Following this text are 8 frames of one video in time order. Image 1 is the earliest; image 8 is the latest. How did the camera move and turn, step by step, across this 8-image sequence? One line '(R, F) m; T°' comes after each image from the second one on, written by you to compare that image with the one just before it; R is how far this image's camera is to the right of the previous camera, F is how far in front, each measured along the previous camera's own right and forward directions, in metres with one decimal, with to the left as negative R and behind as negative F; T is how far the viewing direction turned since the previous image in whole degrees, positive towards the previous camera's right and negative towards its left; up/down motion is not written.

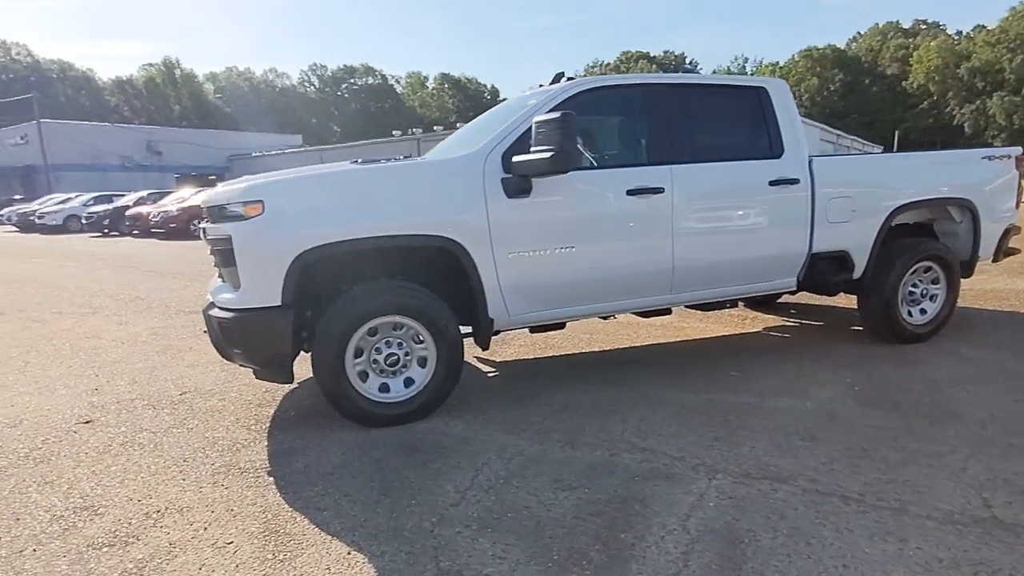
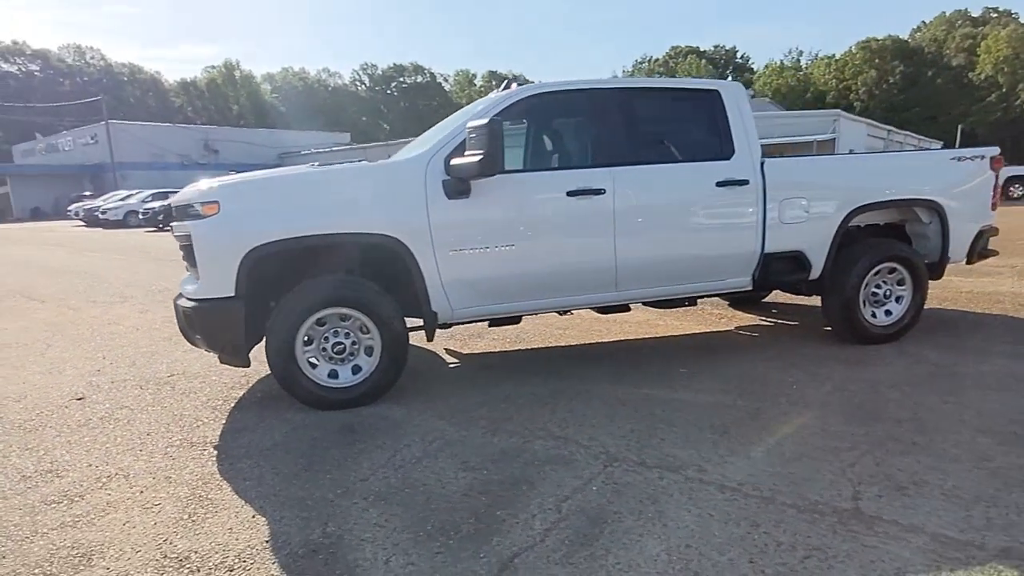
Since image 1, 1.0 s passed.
(+0.8, -0.2) m; -5°
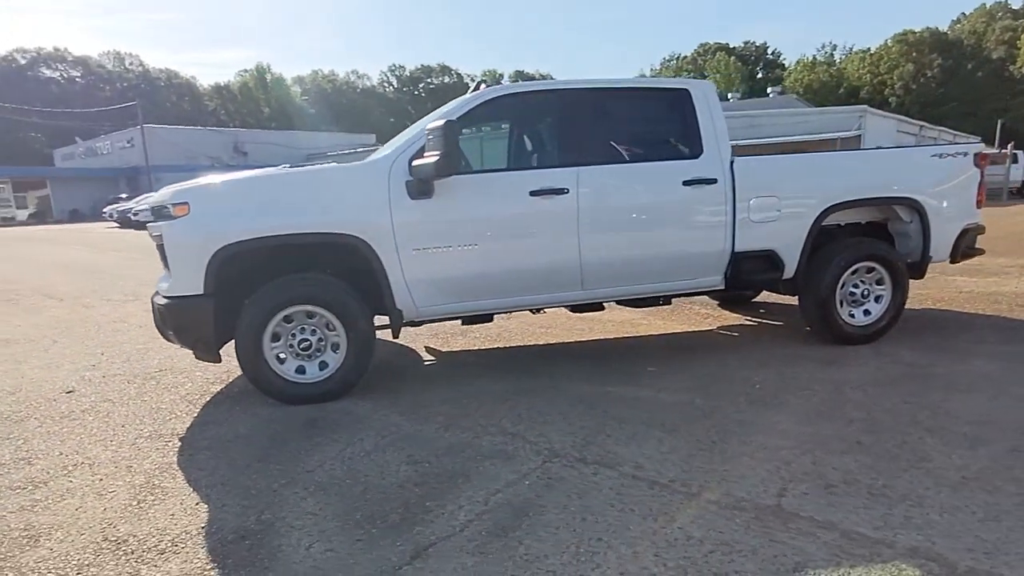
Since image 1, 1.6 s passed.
(+0.5, -0.1) m; -3°
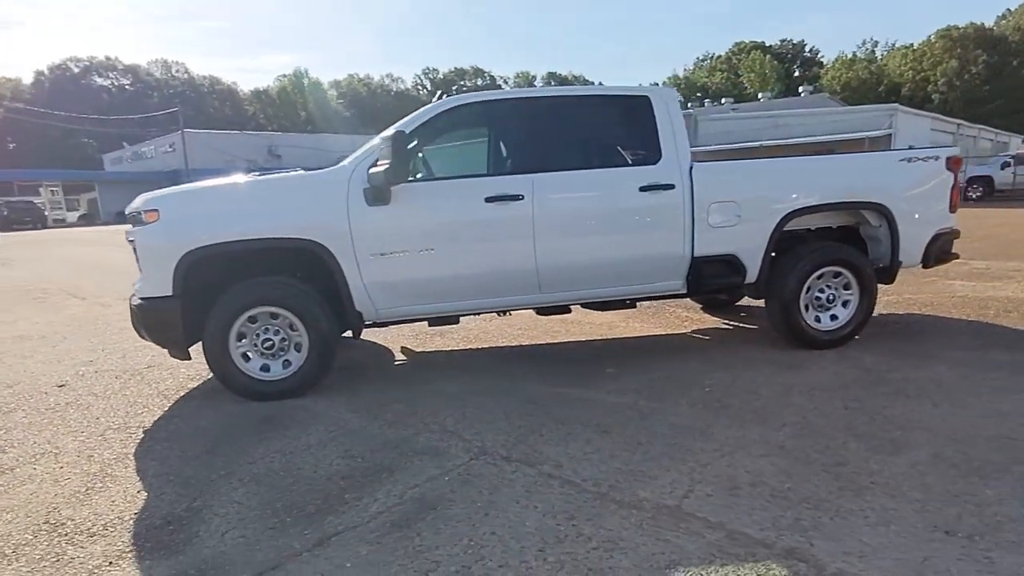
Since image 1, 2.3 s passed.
(+0.6, -0.1) m; -3°
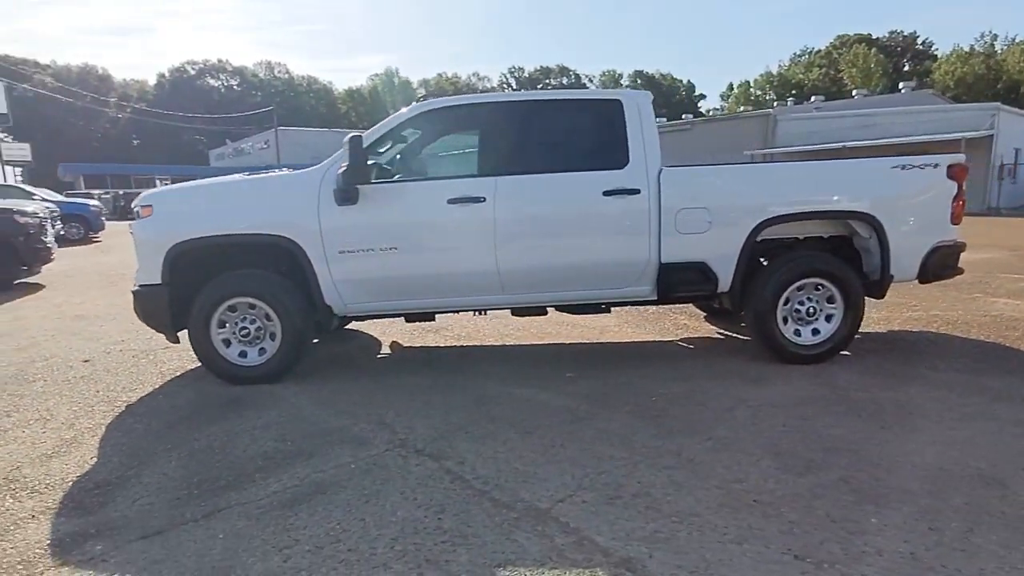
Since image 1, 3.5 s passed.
(+1.0, 0.0) m; -8°
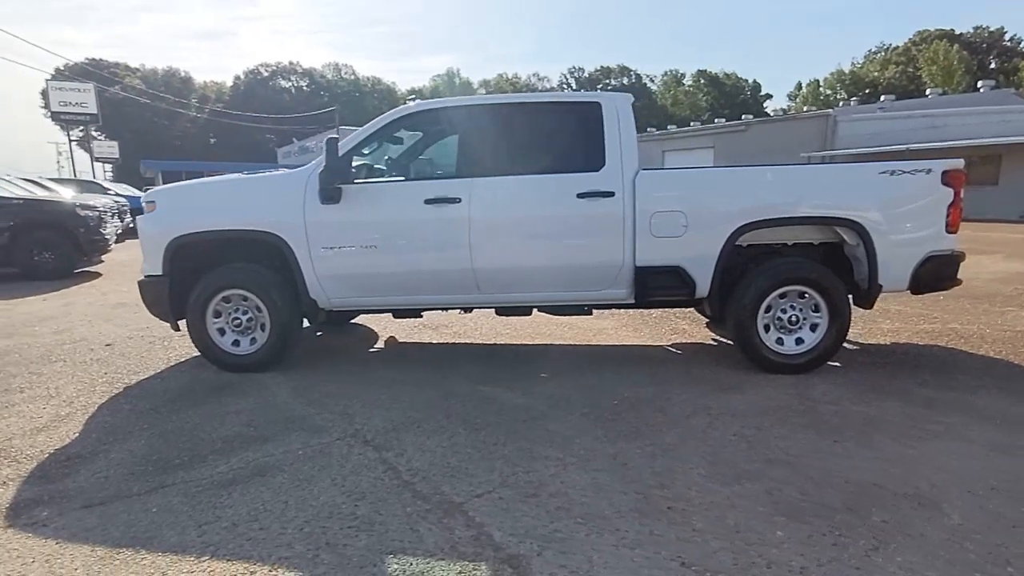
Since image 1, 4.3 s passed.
(+0.7, 0.0) m; -5°
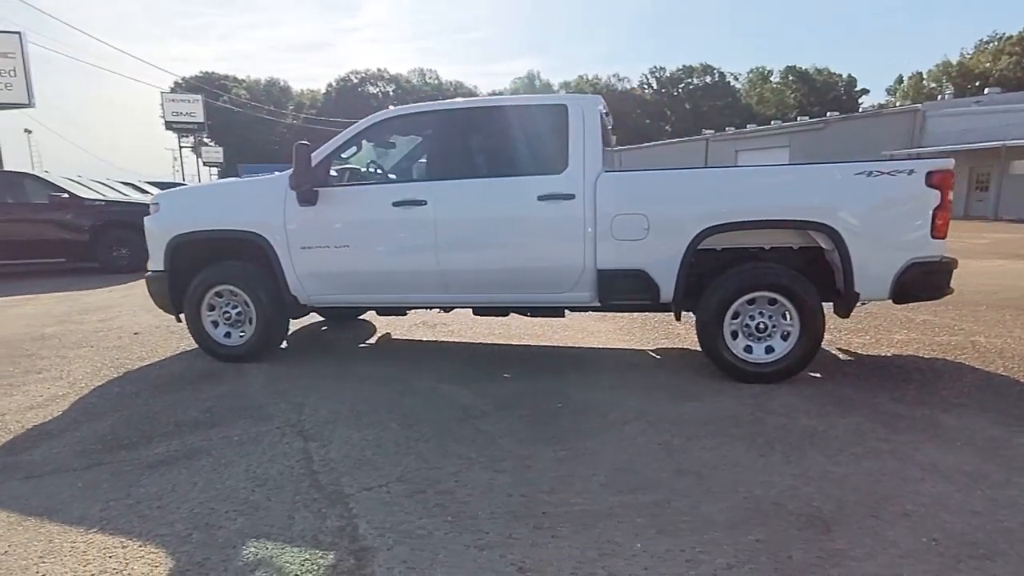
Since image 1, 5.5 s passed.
(+1.0, 0.0) m; -8°
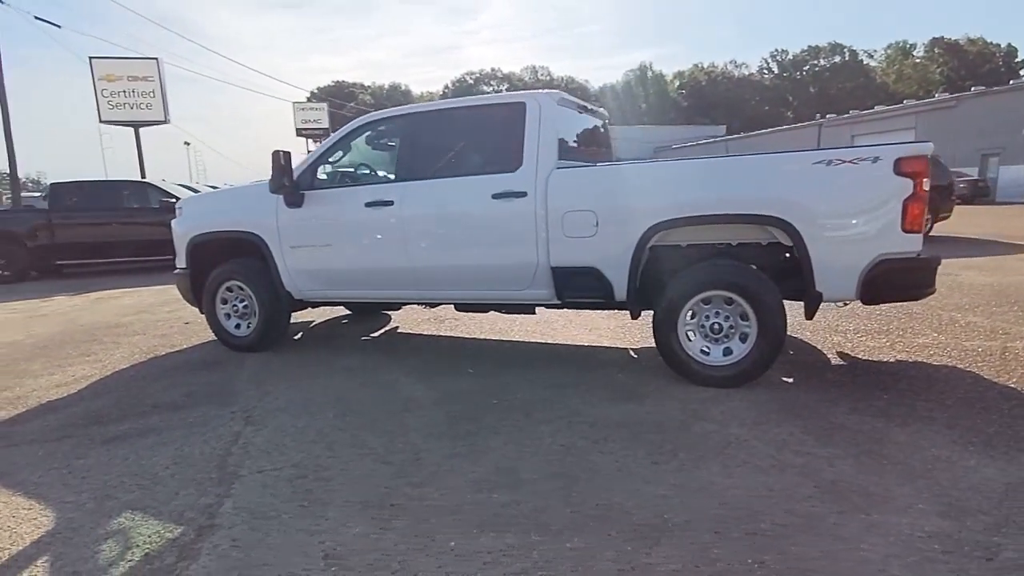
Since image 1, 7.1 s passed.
(+1.3, +0.1) m; -11°
